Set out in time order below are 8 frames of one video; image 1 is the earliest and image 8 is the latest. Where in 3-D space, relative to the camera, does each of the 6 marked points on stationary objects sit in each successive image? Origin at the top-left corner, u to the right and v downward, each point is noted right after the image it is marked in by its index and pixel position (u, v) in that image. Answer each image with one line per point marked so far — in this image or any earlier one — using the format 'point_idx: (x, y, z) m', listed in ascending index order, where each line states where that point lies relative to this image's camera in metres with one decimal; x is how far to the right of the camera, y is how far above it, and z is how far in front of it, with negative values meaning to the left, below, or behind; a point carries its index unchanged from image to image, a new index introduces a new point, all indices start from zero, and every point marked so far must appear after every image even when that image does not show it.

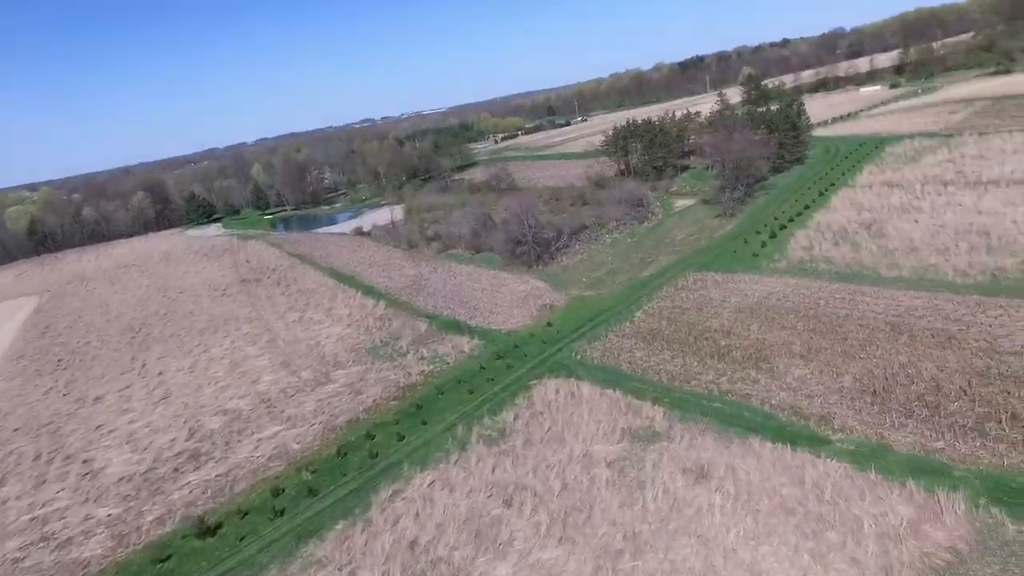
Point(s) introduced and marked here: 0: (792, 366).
0: (+8.9, -2.5, +19.7) m
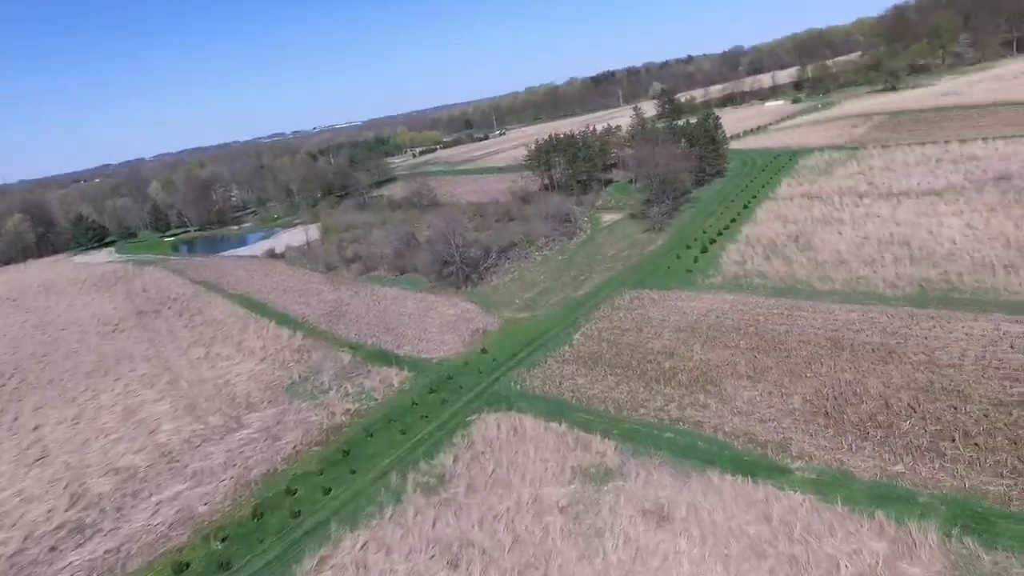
0: (+7.0, -3.1, +19.1) m
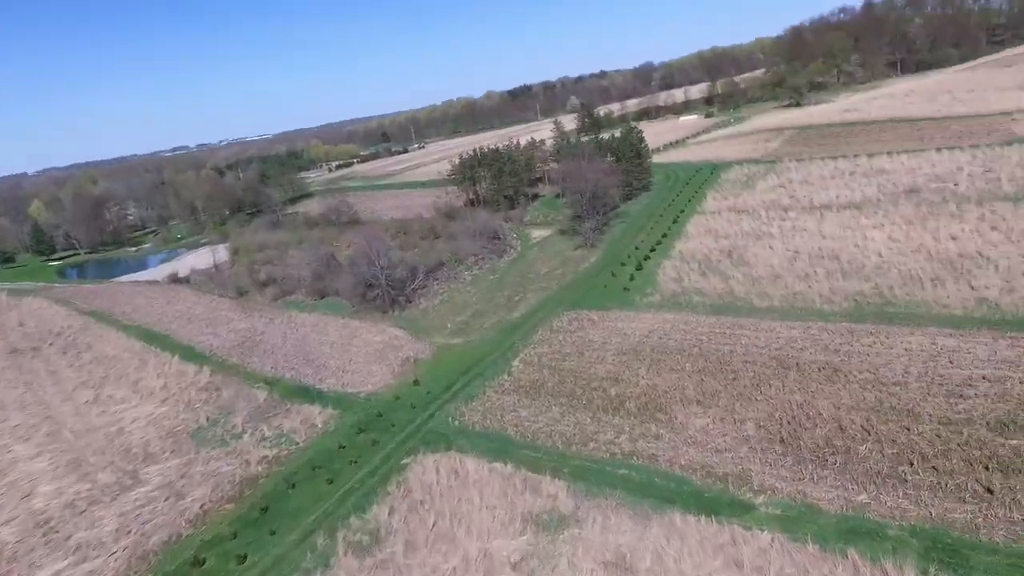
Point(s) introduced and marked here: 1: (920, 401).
0: (+5.3, -3.7, +18.2) m
1: (+10.8, -3.0, +16.5) m
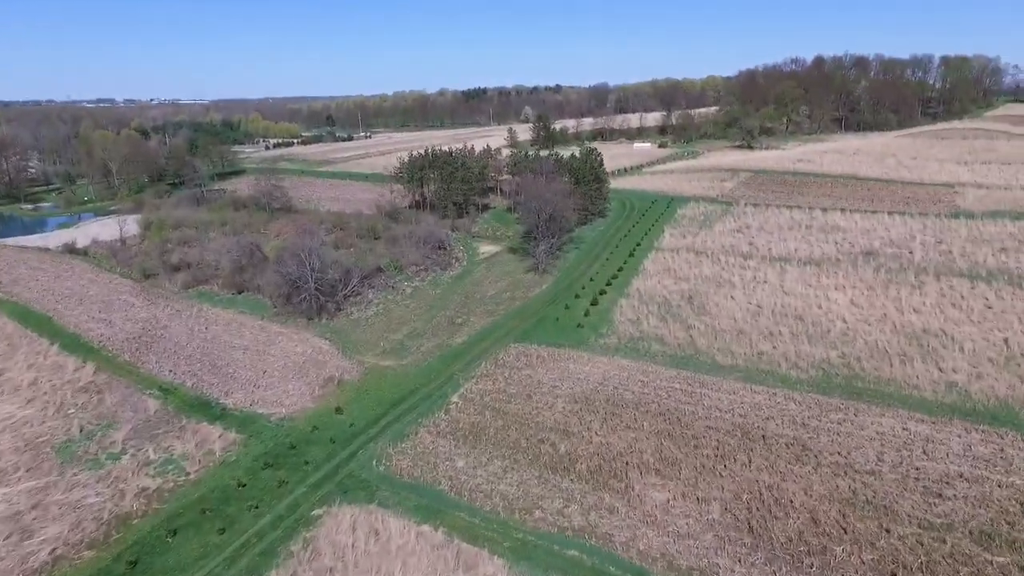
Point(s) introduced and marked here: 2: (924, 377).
0: (+3.6, -5.2, +16.3) m
1: (+9.4, -5.1, +15.2) m
2: (+12.9, -2.8, +19.5) m
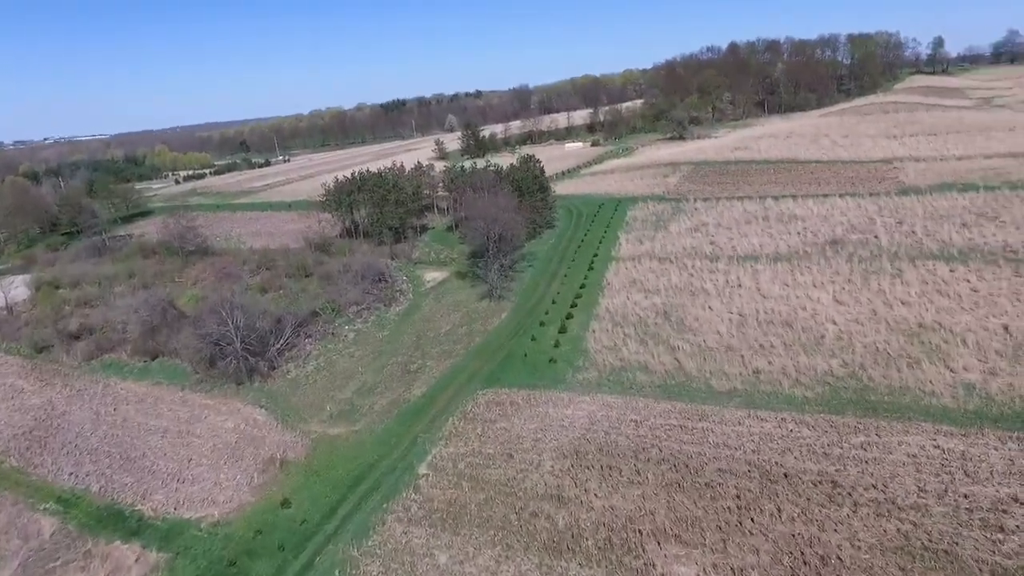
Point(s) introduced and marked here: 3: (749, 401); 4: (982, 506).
0: (+3.6, -6.0, +13.7) m
1: (+9.3, -5.3, +13.2) m
2: (+12.2, -2.6, +17.8) m
3: (+7.1, -3.3, +18.6) m
4: (+10.4, -4.8, +13.8) m
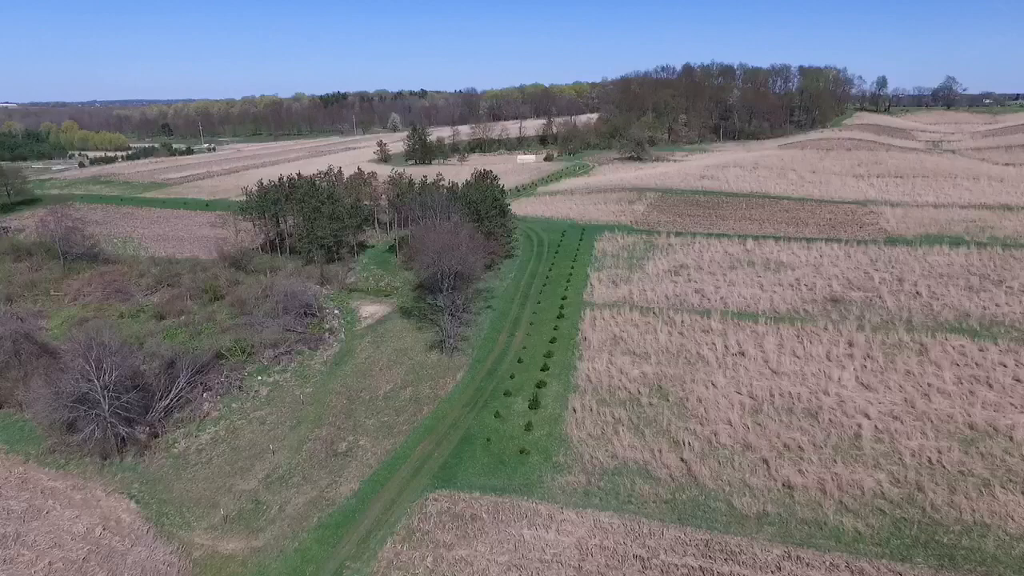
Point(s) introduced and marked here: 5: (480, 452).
0: (+3.2, -8.1, +9.1) m
1: (+9.0, -7.6, +9.2) m
2: (+11.5, -5.1, +14.1) m
3: (+6.3, -5.5, +14.4) m
4: (+10.0, -7.2, +9.9) m
5: (-0.9, -4.6, +17.7) m
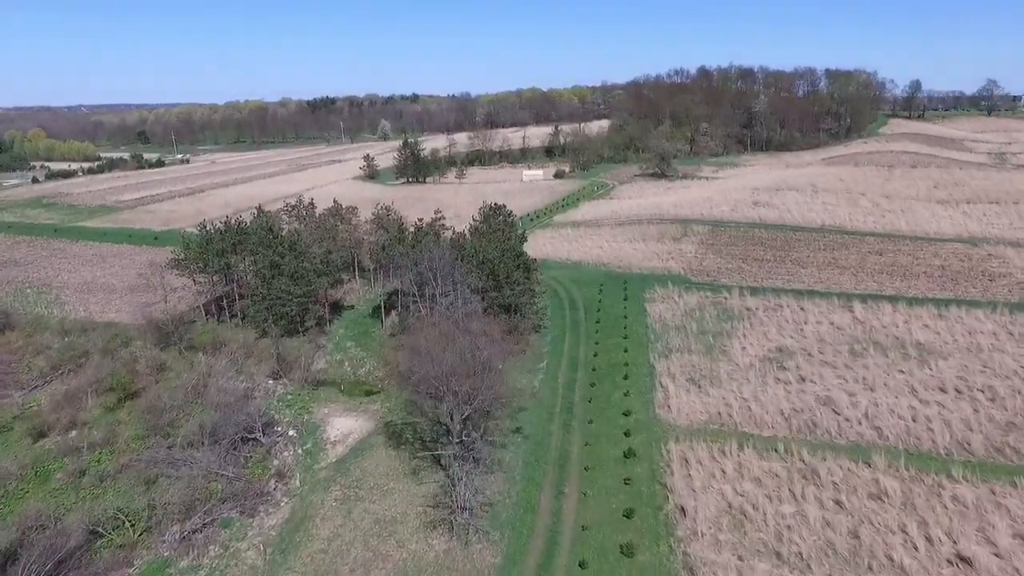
0: (+4.6, -11.3, 0.0) m
1: (+10.5, -10.8, +0.2) m
2: (+12.9, -8.4, +5.2) m
3: (+7.7, -8.8, +5.4) m
4: (+11.4, -10.4, +0.9) m
5: (+0.4, -7.9, +8.6) m
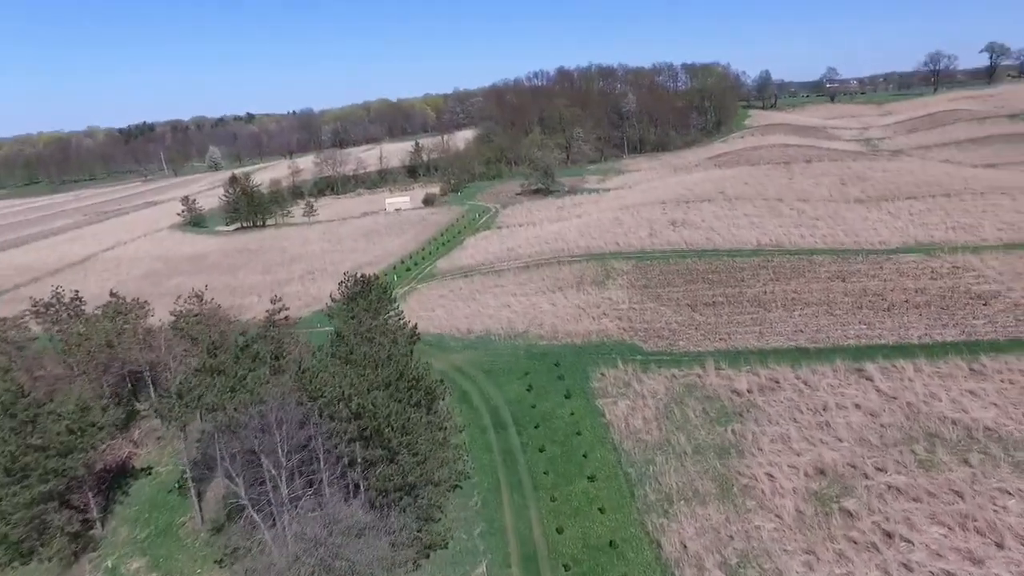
0: (+8.4, -13.6, -7.9) m
1: (+14.0, -12.4, -6.5) m
2: (+15.0, -9.8, -1.1) m
3: (+10.0, -10.9, -2.0) m
4: (+14.7, -11.9, -5.6) m
5: (+2.2, -10.9, -0.3) m
